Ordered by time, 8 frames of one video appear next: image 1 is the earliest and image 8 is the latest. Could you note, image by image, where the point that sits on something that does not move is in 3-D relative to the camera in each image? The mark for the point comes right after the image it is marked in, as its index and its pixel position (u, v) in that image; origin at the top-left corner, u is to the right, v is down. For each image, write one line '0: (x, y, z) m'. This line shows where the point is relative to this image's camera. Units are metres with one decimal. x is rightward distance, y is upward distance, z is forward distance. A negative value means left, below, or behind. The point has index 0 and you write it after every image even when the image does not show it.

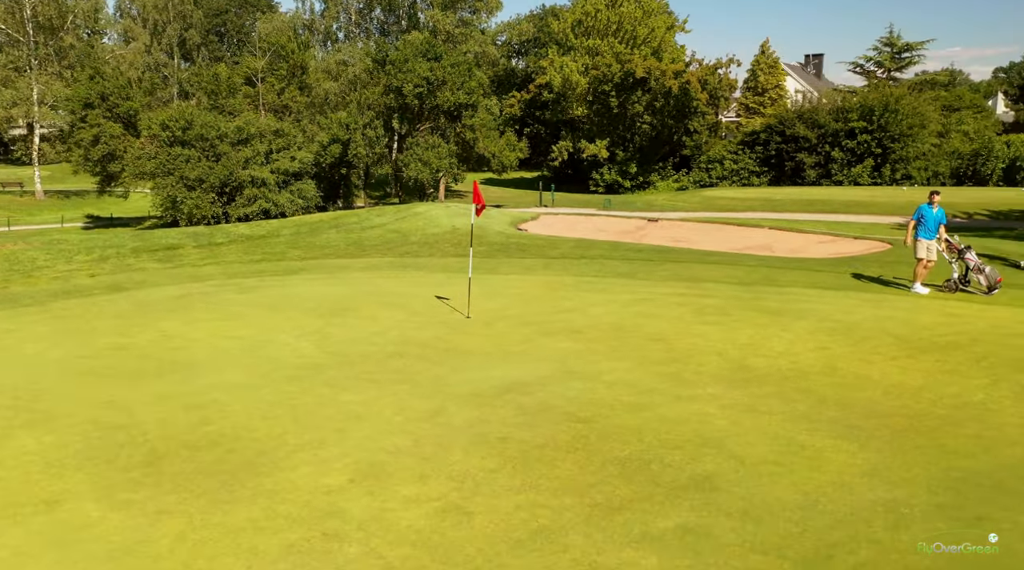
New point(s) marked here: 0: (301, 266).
0: (-4.3, +0.4, +15.9) m
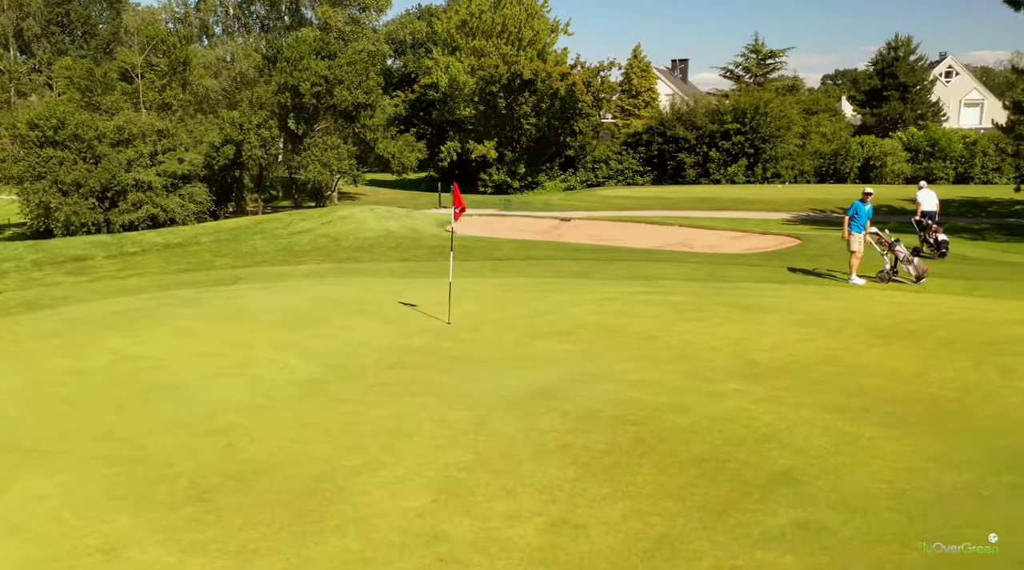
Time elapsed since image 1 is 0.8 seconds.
0: (-5.3, +0.2, +14.9) m
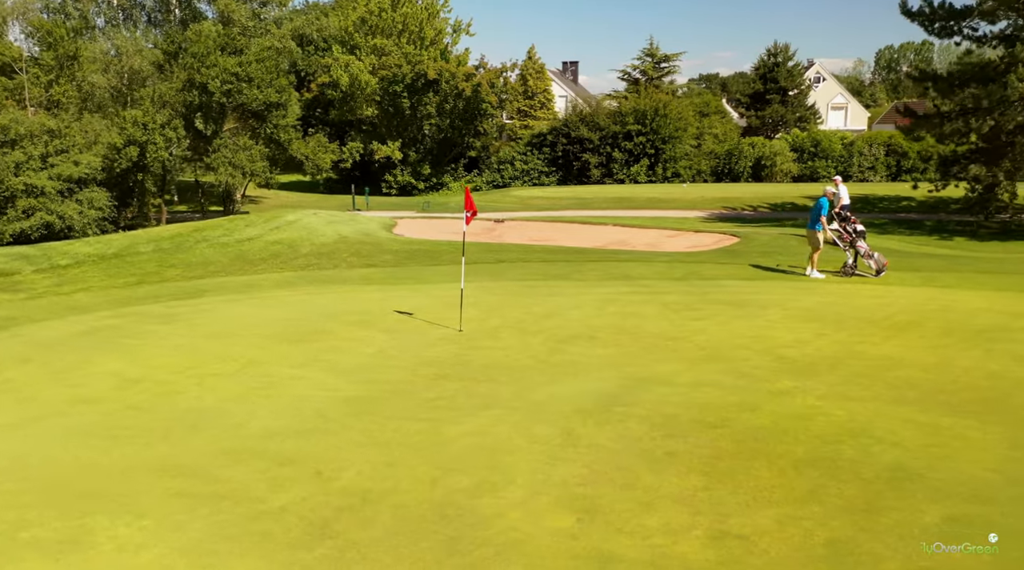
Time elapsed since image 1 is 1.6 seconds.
0: (-5.6, -0.1, +13.9) m
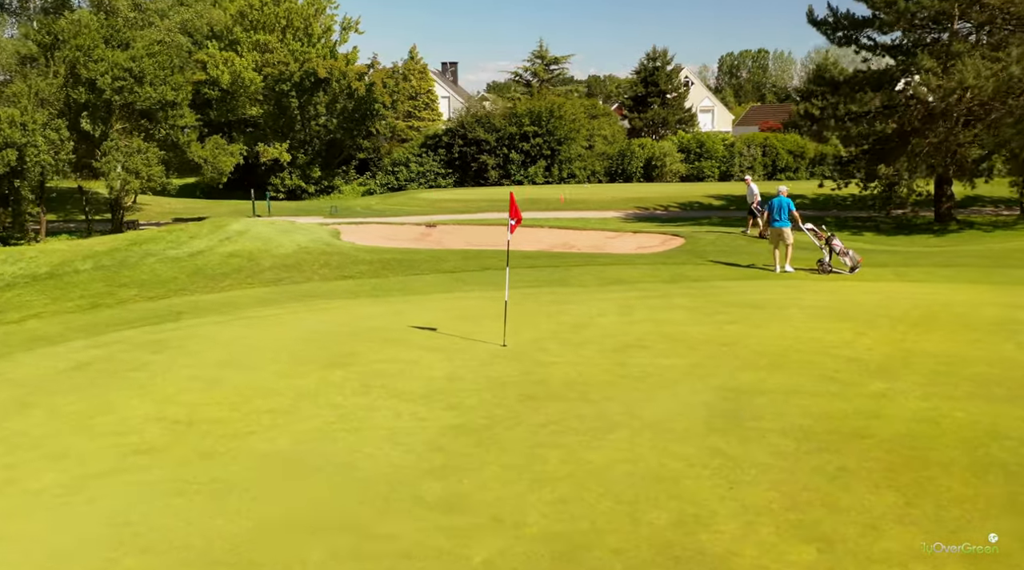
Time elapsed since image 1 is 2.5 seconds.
0: (-5.5, -0.4, +12.4) m
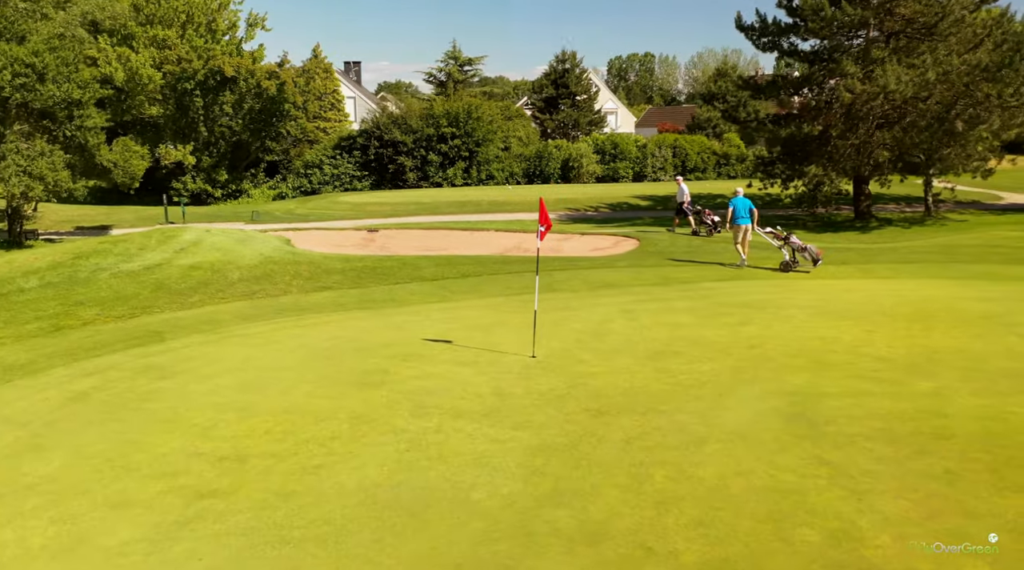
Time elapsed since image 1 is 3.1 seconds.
0: (-5.3, -0.6, +11.3) m
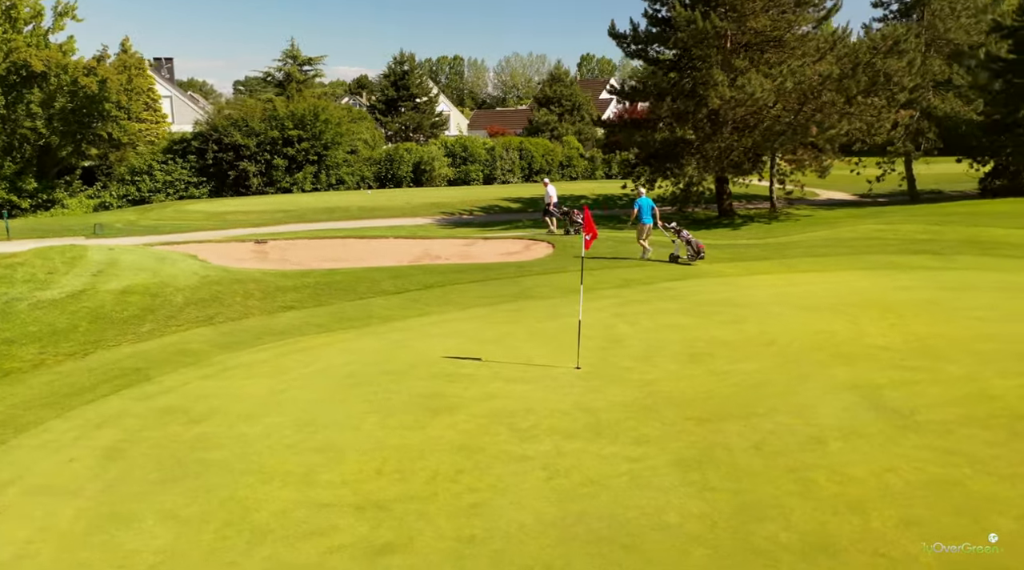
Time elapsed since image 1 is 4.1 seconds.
0: (-5.0, -1.0, +9.8) m
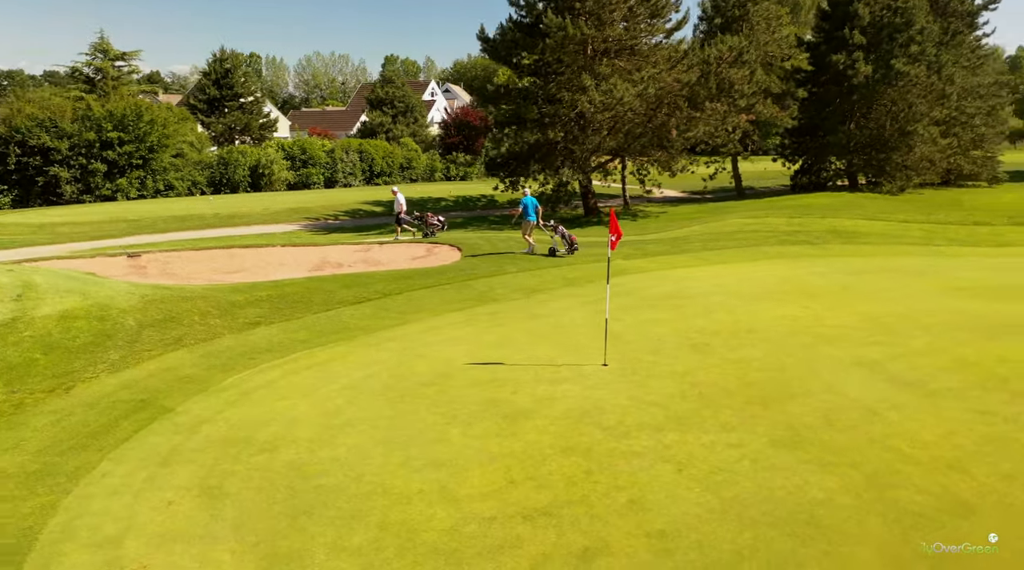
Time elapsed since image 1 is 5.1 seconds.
0: (-4.5, -1.3, +8.8) m
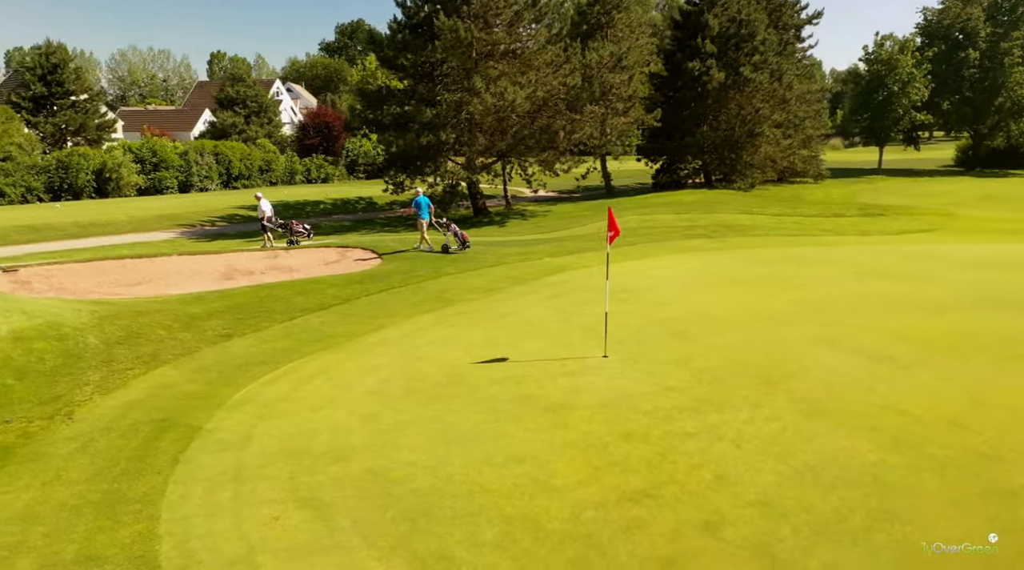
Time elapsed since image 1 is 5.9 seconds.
0: (-4.0, -1.4, +8.2) m
